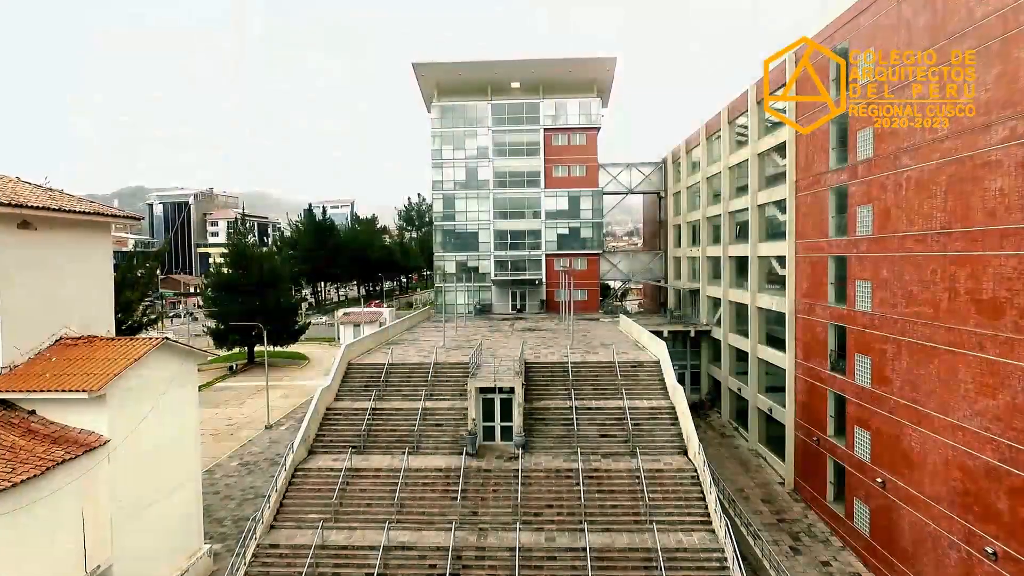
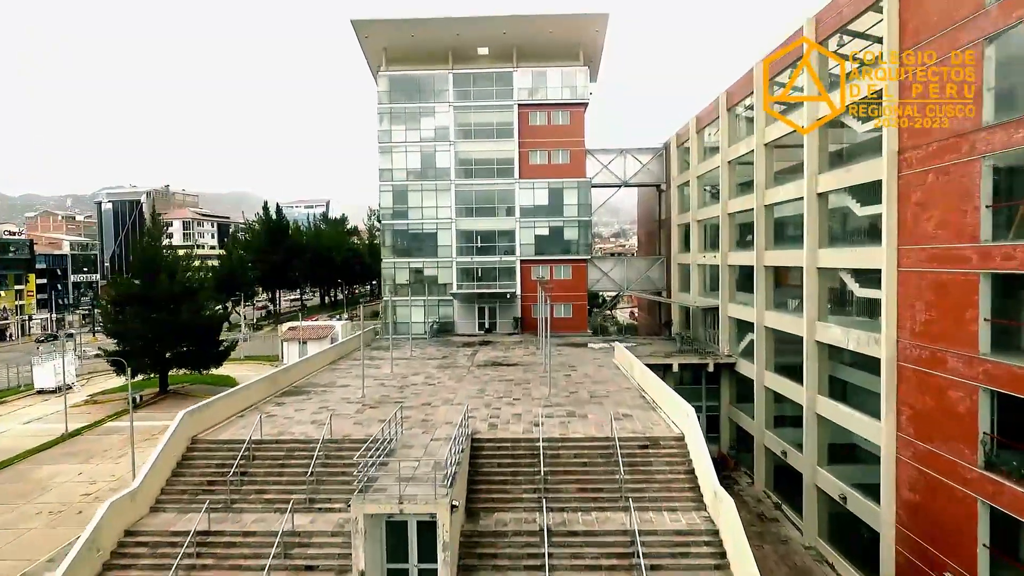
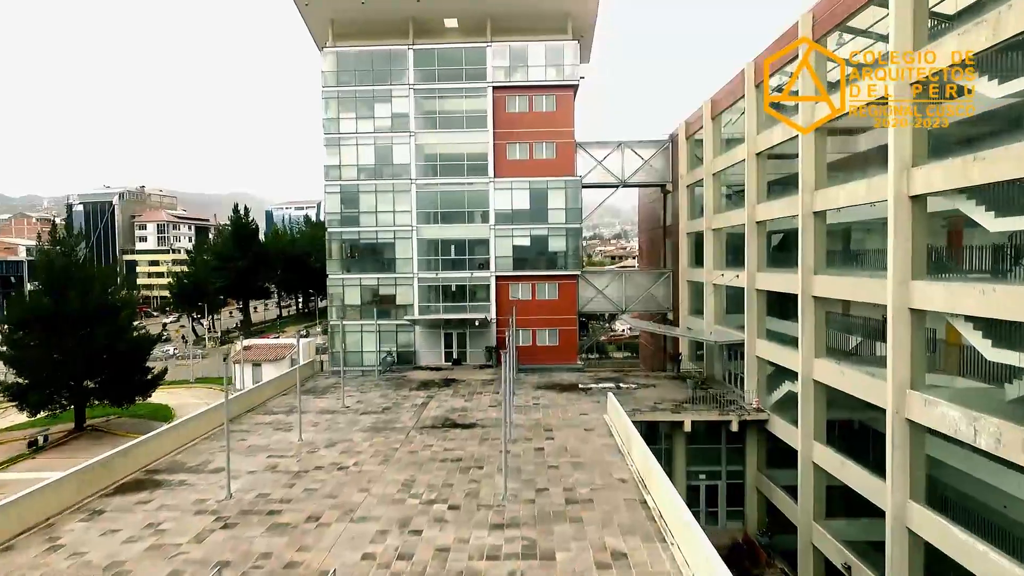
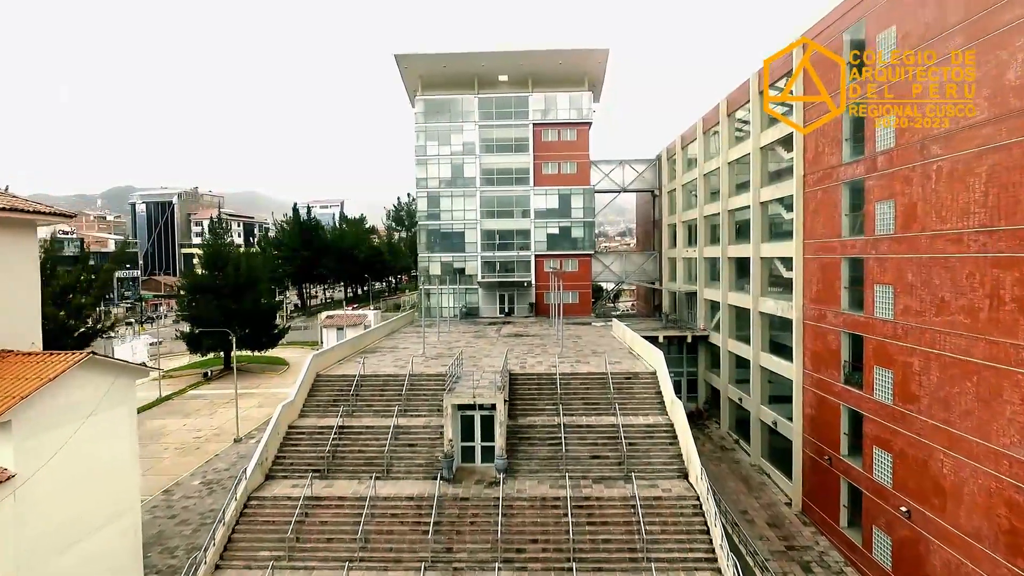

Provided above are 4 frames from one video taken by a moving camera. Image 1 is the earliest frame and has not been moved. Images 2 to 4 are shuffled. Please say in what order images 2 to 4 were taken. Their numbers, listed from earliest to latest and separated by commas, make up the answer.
4, 2, 3
